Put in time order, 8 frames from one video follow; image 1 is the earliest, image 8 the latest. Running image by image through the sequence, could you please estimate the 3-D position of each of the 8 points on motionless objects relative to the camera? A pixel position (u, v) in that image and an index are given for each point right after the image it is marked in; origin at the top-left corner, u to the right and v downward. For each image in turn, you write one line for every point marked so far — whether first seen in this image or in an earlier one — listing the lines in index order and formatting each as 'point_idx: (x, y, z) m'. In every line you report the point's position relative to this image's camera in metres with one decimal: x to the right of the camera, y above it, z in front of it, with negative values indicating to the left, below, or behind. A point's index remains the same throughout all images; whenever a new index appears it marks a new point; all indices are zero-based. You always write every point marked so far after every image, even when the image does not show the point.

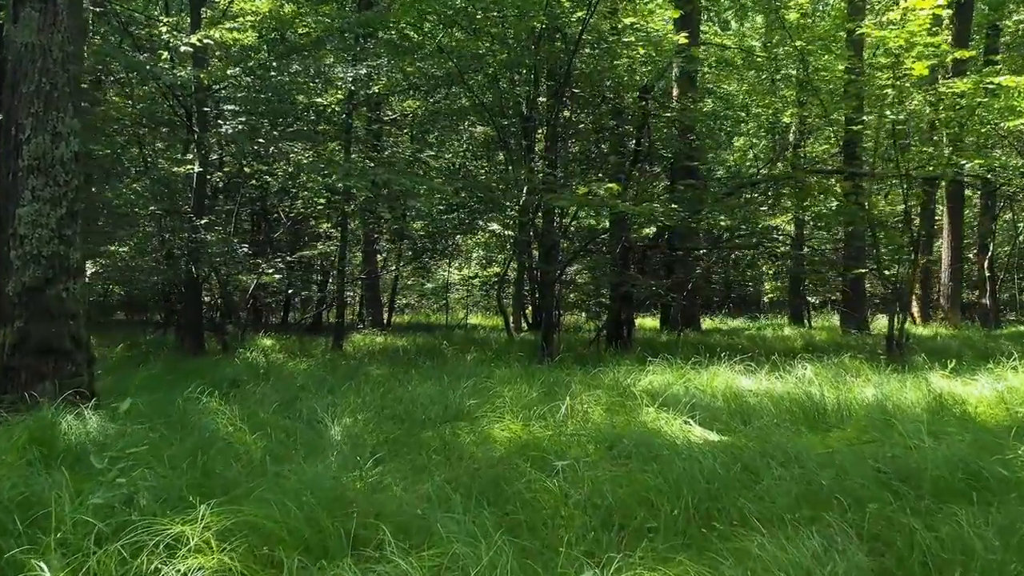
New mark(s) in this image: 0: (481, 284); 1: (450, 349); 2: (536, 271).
0: (-0.5, +0.1, +12.4) m
1: (-0.8, -0.8, +9.0) m
2: (+0.3, +0.2, +9.0) m
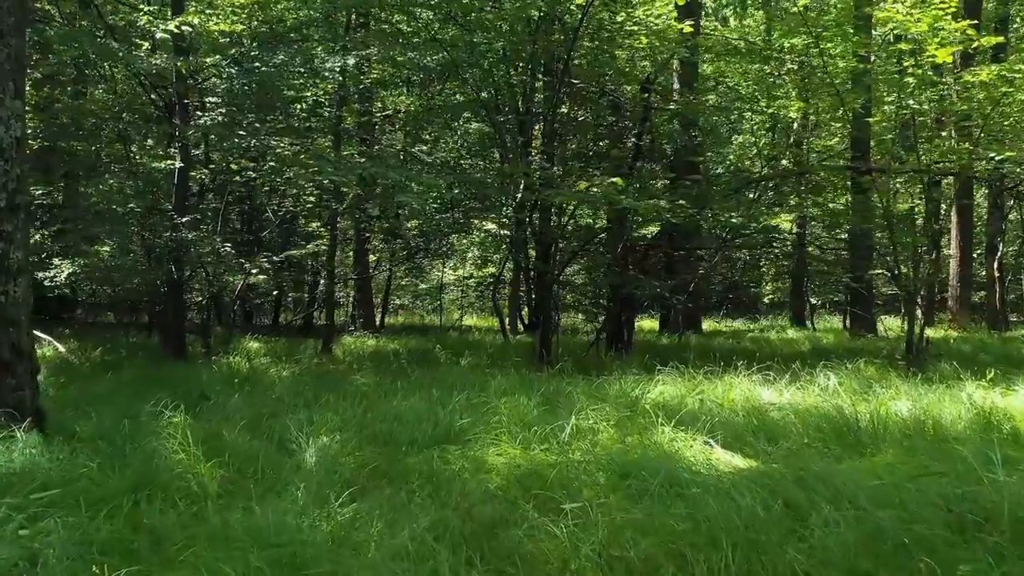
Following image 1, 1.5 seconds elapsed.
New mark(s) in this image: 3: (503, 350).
0: (-0.6, 0.0, +12.0) m
1: (-0.8, -0.8, +8.7) m
2: (+0.2, +0.2, +8.6) m
3: (-0.1, -0.8, +9.2) m
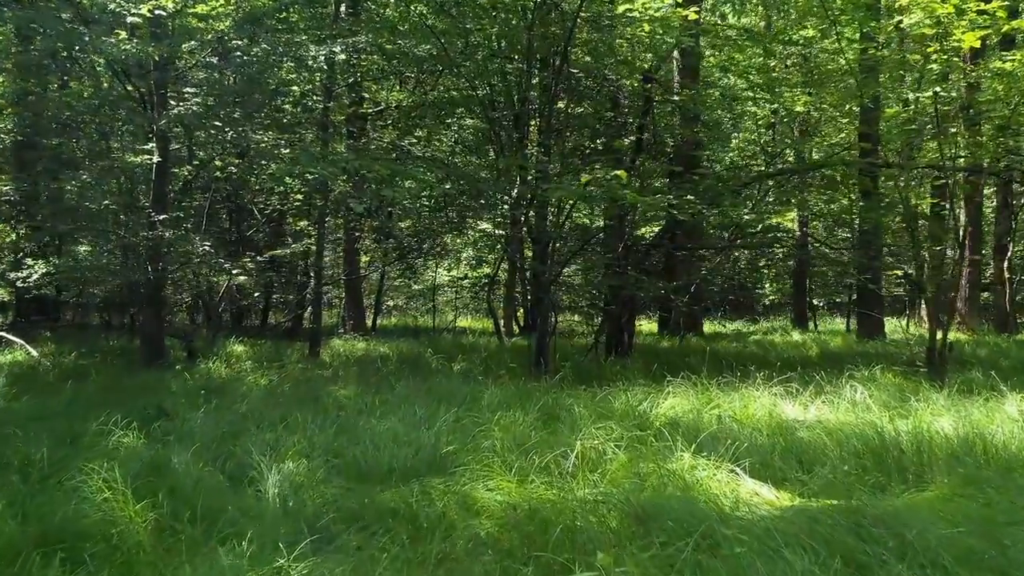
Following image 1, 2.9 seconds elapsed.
0: (-0.7, 0.0, +11.7) m
1: (-0.9, -0.8, +8.3) m
2: (+0.2, +0.2, +8.3) m
3: (-0.2, -0.8, +8.8) m
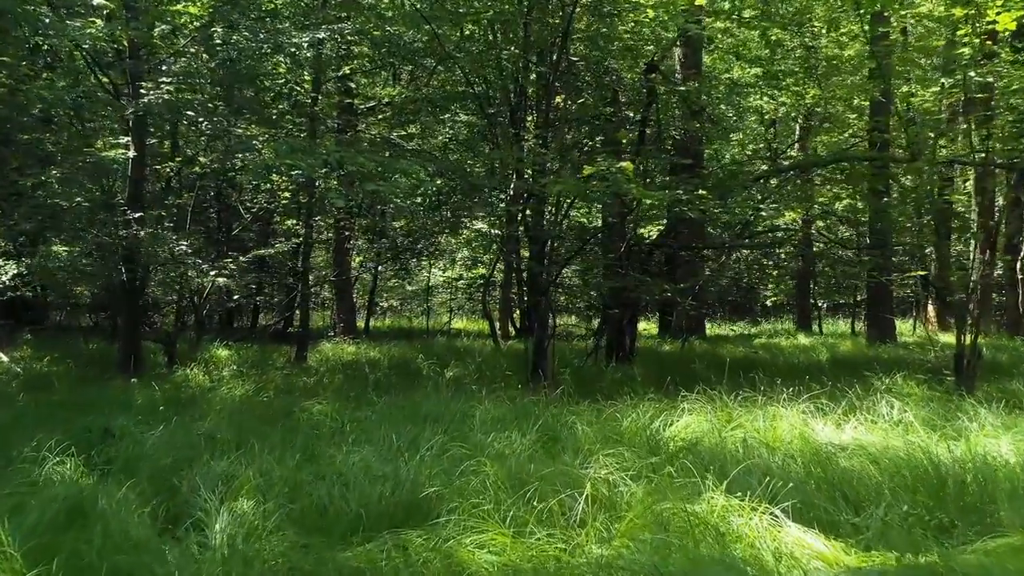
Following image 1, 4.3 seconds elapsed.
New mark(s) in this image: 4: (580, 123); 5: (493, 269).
0: (-0.7, 0.0, +11.3) m
1: (-0.9, -0.8, +7.9) m
2: (+0.1, +0.1, +7.9) m
3: (-0.2, -0.9, +8.4) m
4: (+0.7, +1.7, +7.6) m
5: (-0.2, +0.2, +9.4) m
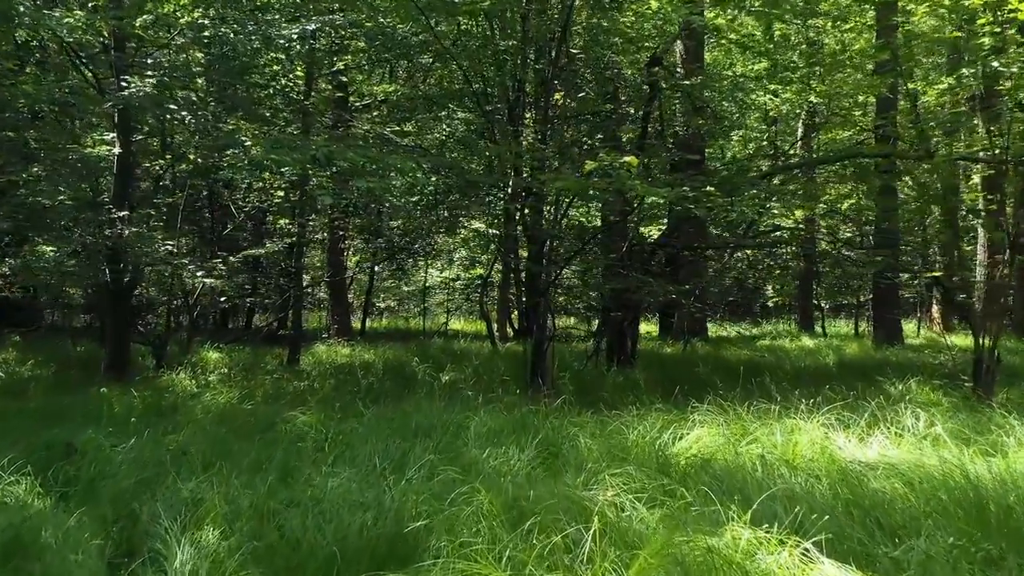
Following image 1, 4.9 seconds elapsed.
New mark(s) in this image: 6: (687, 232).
0: (-0.8, 0.0, +11.0) m
1: (-0.9, -0.9, +7.6) m
2: (+0.1, +0.1, +7.6) m
3: (-0.3, -0.9, +8.1) m
4: (+0.7, +1.7, +7.4) m
5: (-0.3, +0.2, +9.1) m
6: (+2.0, +0.6, +8.1) m
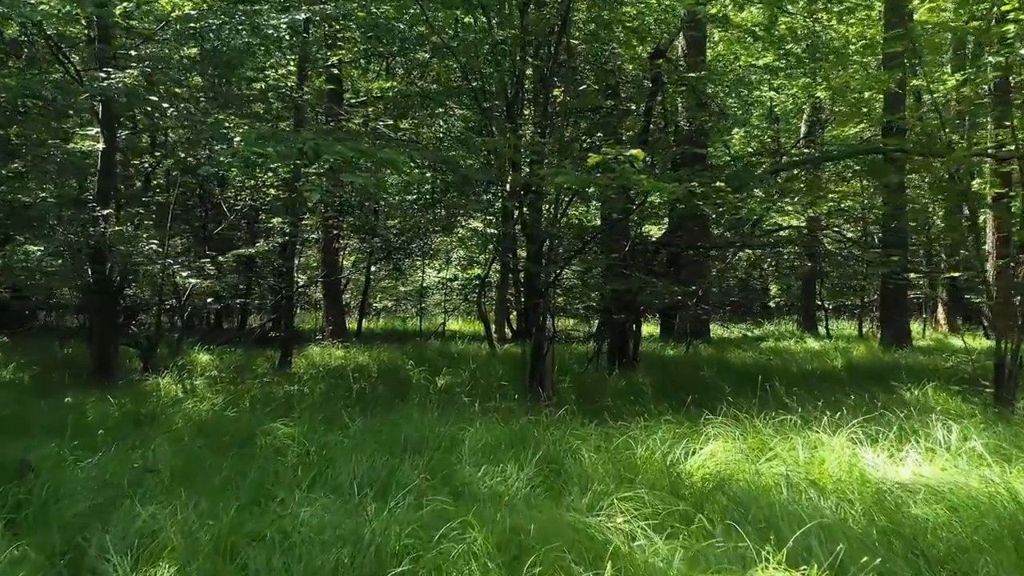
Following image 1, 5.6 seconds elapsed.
0: (-0.8, 0.0, +10.8) m
1: (-1.0, -0.9, +7.4) m
2: (+0.1, +0.1, +7.4) m
3: (-0.3, -0.9, +7.9) m
4: (+0.7, +1.7, +7.1) m
5: (-0.3, +0.2, +8.9) m
6: (+2.0, +0.6, +7.8) m
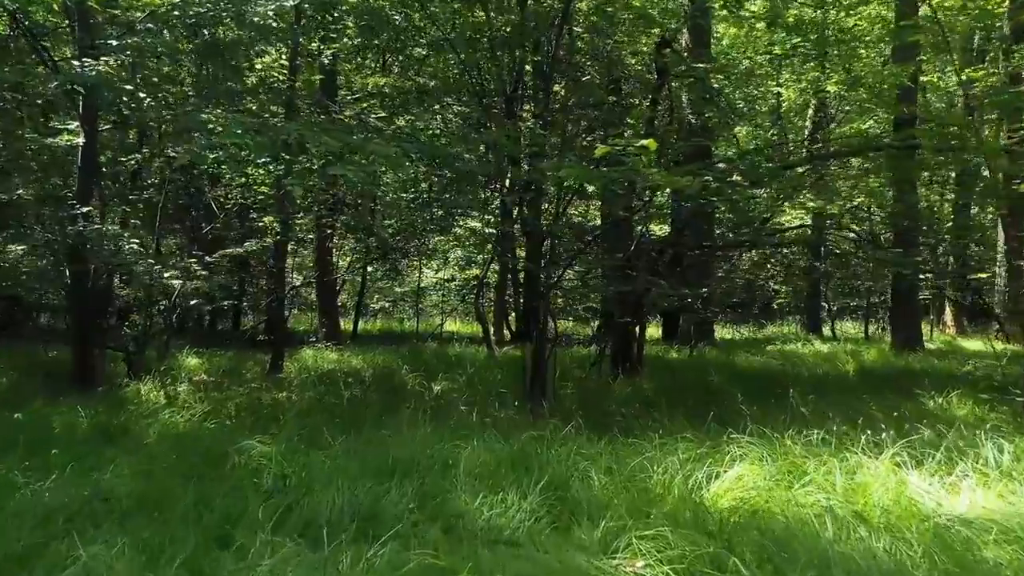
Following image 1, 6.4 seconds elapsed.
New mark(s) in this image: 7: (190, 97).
0: (-0.8, 0.0, +10.5) m
1: (-1.0, -0.9, +7.1) m
2: (+0.1, +0.1, +7.1) m
3: (-0.3, -0.9, +7.6) m
4: (+0.7, +1.7, +6.8) m
5: (-0.3, +0.2, +8.6) m
6: (+1.9, +0.6, +7.5) m
7: (-3.1, +1.8, +6.6) m
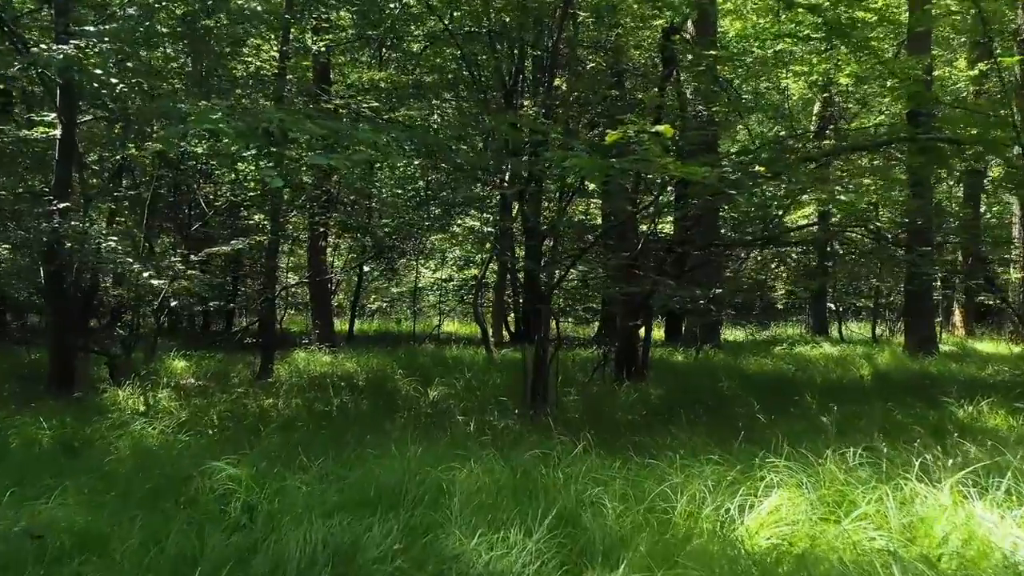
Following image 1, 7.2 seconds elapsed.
0: (-0.8, 0.0, +10.2) m
1: (-1.0, -0.9, +6.8) m
2: (+0.1, +0.1, +6.8) m
3: (-0.3, -0.9, +7.3) m
4: (+0.7, +1.7, +6.5) m
5: (-0.3, +0.2, +8.3) m
6: (+1.9, +0.6, +7.2) m
7: (-3.1, +1.8, +6.3) m
